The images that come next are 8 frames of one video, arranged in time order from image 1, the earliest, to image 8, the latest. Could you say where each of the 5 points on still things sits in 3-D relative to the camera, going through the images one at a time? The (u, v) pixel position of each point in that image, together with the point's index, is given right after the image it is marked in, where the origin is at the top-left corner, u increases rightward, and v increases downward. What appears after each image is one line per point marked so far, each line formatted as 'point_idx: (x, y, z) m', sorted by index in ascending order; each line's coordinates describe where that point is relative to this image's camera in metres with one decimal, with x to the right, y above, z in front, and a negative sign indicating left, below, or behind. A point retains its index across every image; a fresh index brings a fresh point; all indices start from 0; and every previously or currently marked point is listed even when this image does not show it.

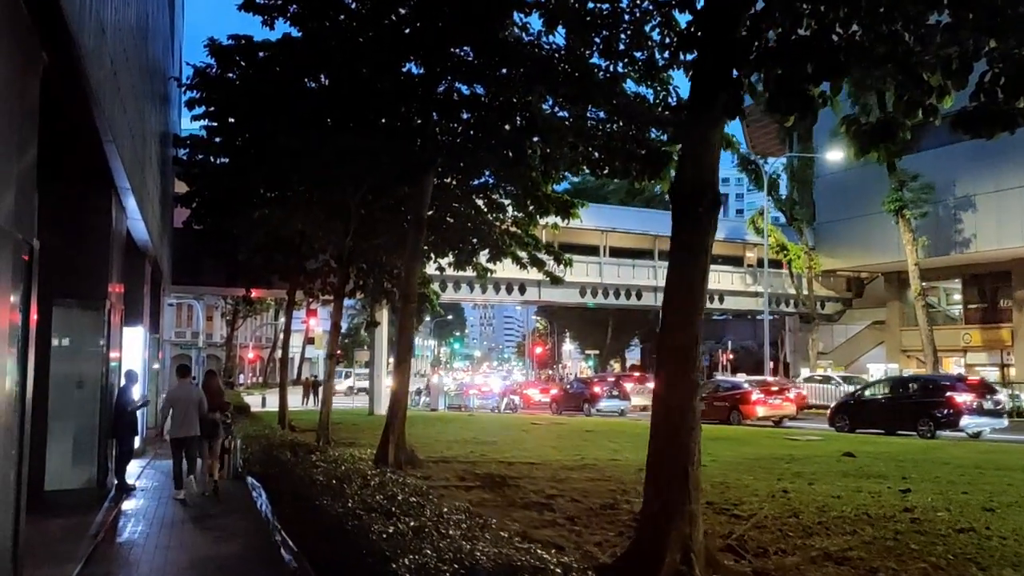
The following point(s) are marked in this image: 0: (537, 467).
0: (+0.4, -2.5, +12.2) m
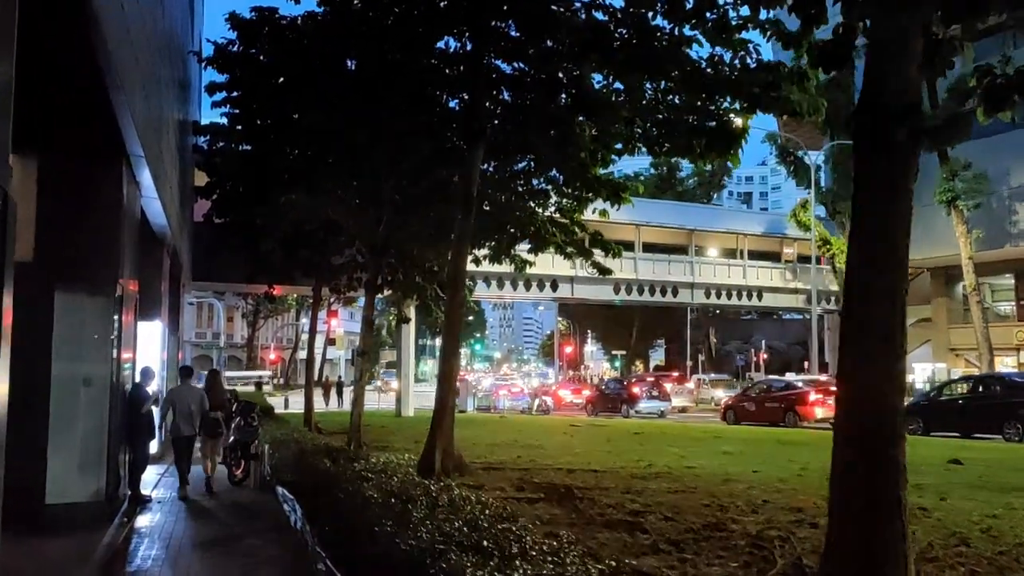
0: (+1.1, -2.3, +10.8) m
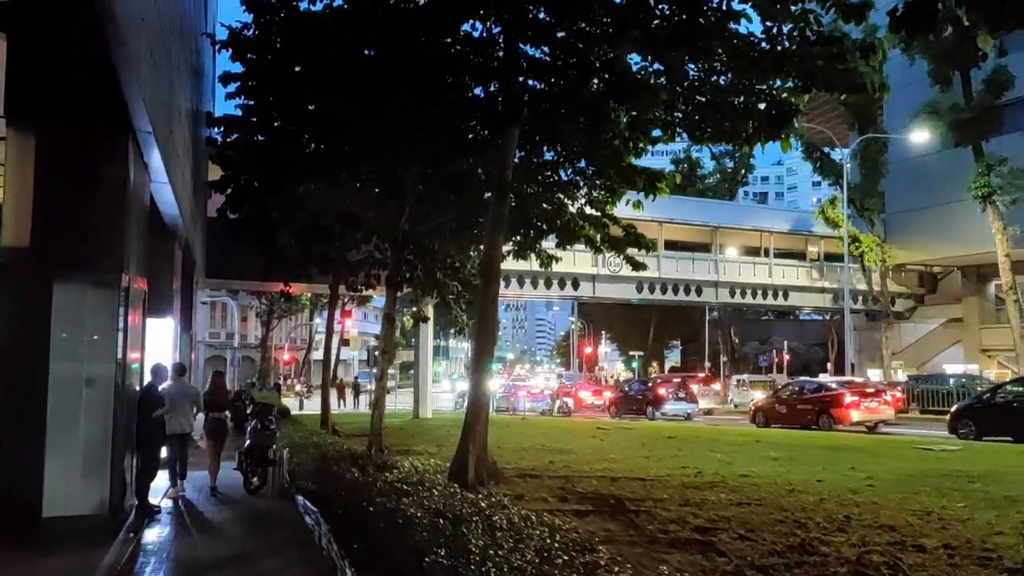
0: (+1.6, -2.2, +9.9) m
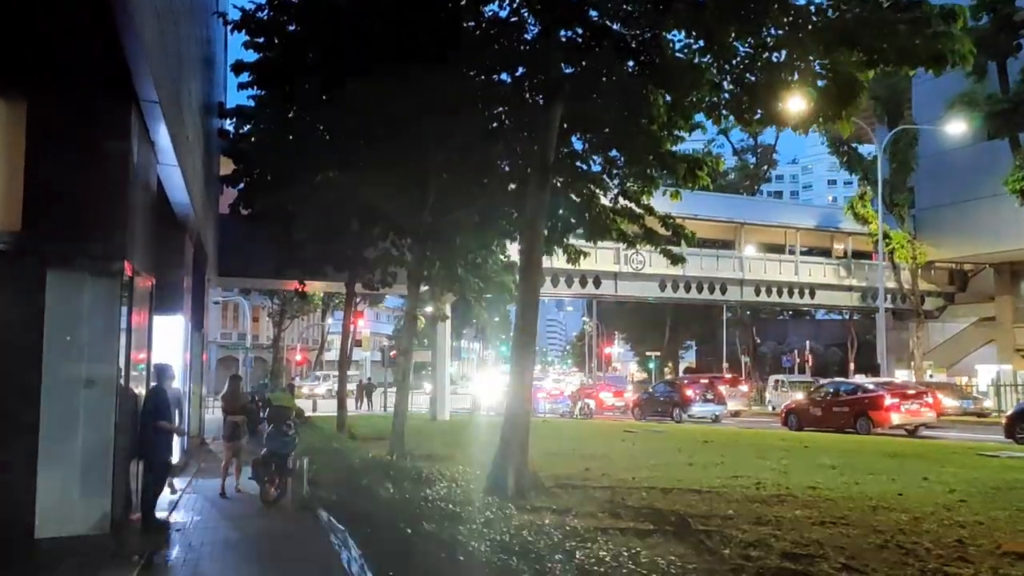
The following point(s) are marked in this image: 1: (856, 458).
0: (+2.0, -2.1, +8.9) m
1: (+5.1, -2.5, +13.0) m
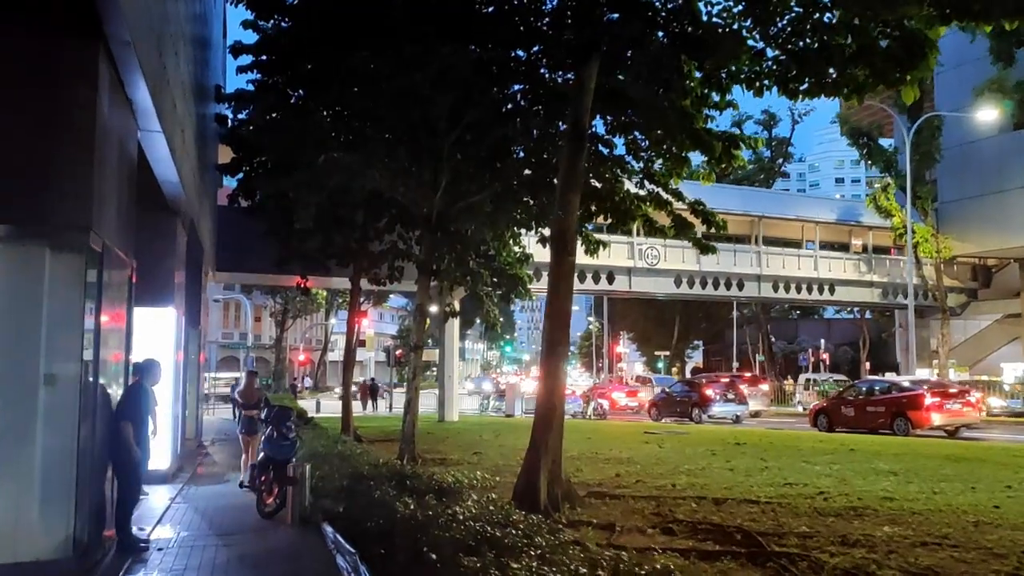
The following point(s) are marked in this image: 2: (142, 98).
0: (+2.3, -1.9, +7.8) m
1: (+5.4, -2.3, +11.9) m
2: (-3.1, +1.6, +7.4) m
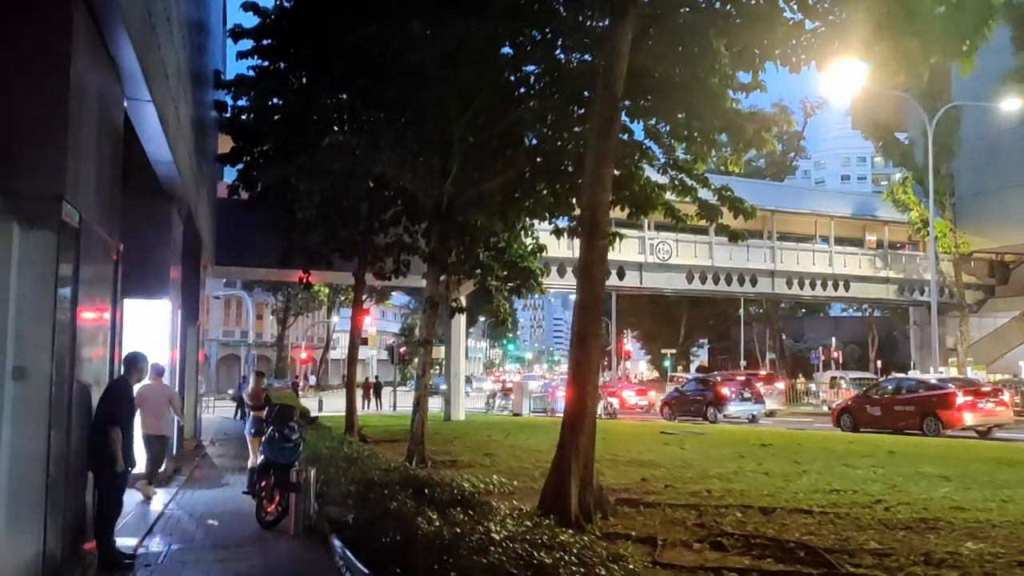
0: (+2.5, -1.8, +7.0) m
1: (+5.6, -2.2, +11.1) m
2: (-2.9, +1.7, +6.7) m
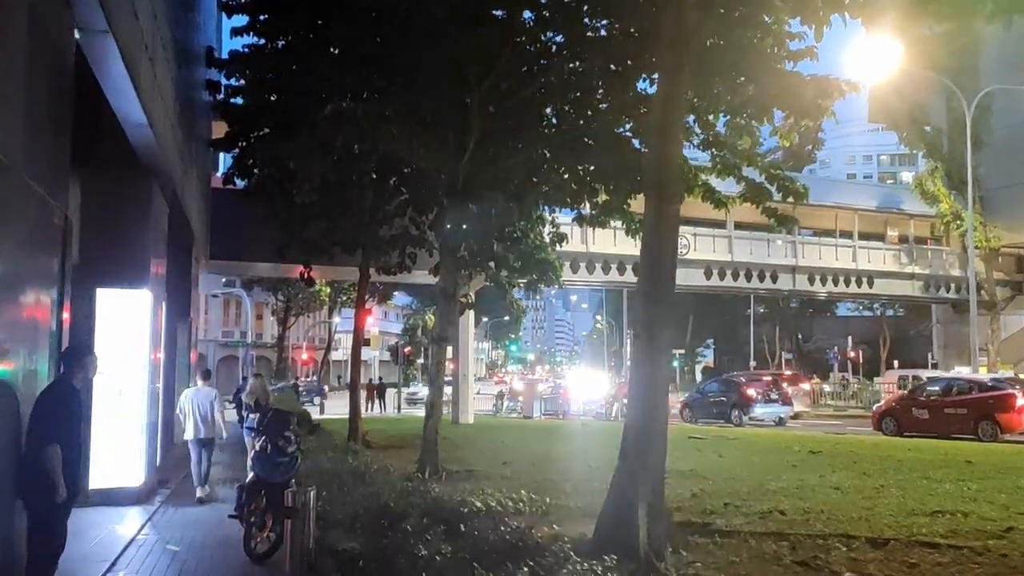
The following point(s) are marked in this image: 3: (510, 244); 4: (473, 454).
0: (+2.9, -1.7, +5.5) m
1: (+5.9, -2.0, +9.6) m
2: (-2.6, +1.8, +5.2) m
3: (-0.1, +0.8, +16.8) m
4: (-0.7, -3.0, +16.1) m
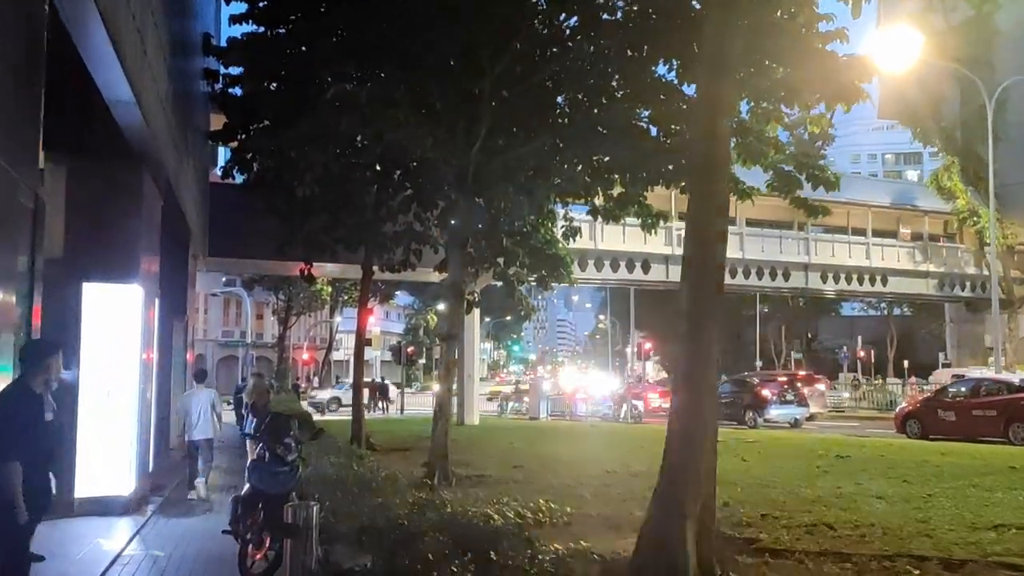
0: (+3.0, -1.6, +4.8) m
1: (+6.1, -2.0, +8.9) m
2: (-2.4, +1.9, +4.5) m
3: (+0.1, +0.9, +16.1) m
4: (-0.5, -2.9, +15.5) m
